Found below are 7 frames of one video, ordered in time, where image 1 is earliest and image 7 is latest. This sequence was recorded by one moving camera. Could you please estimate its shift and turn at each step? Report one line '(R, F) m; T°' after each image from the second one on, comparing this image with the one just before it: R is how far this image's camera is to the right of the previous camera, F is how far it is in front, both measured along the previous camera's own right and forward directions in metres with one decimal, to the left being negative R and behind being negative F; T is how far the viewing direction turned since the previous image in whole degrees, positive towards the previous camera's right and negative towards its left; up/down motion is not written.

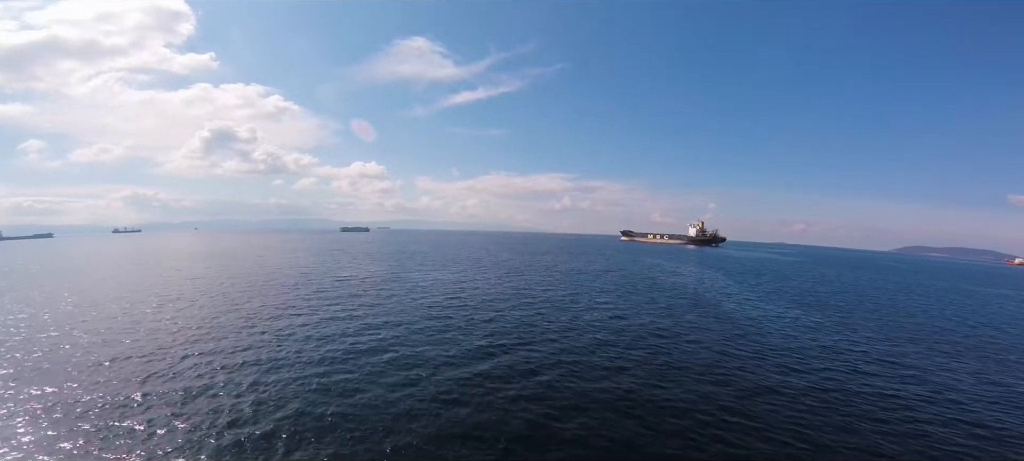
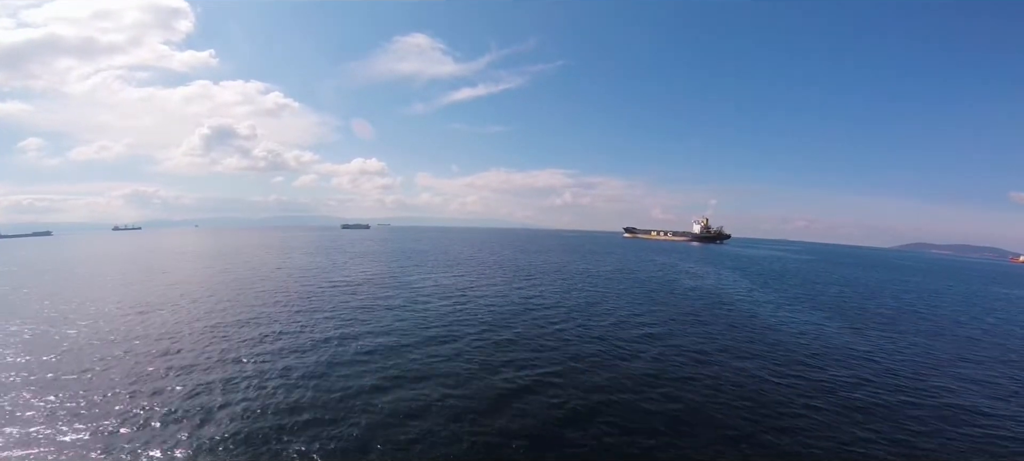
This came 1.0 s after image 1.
(-0.7, +3.4) m; 0°
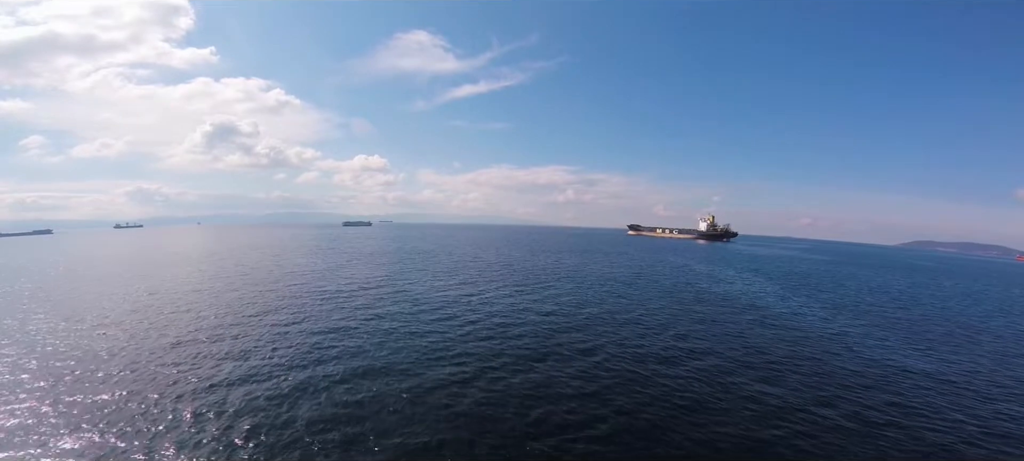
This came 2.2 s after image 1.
(-1.2, +3.4) m; 0°
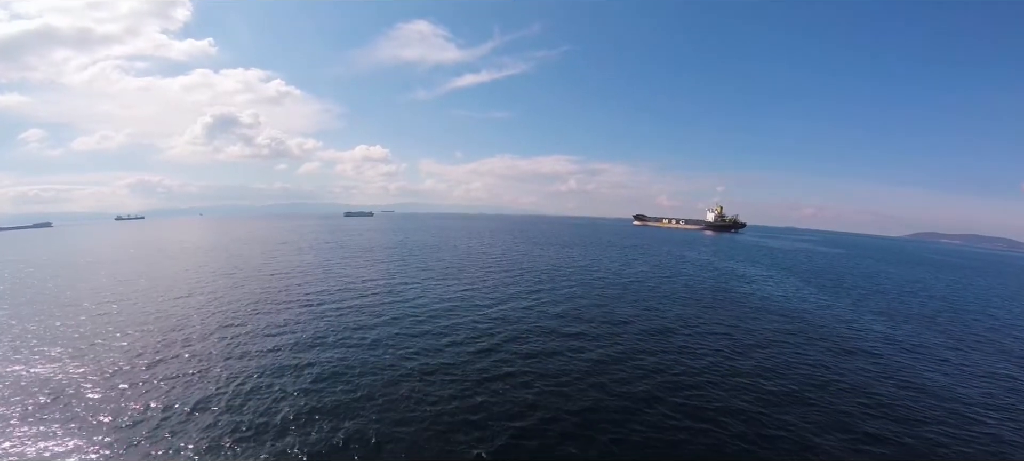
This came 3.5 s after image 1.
(-1.1, +4.3) m; 0°
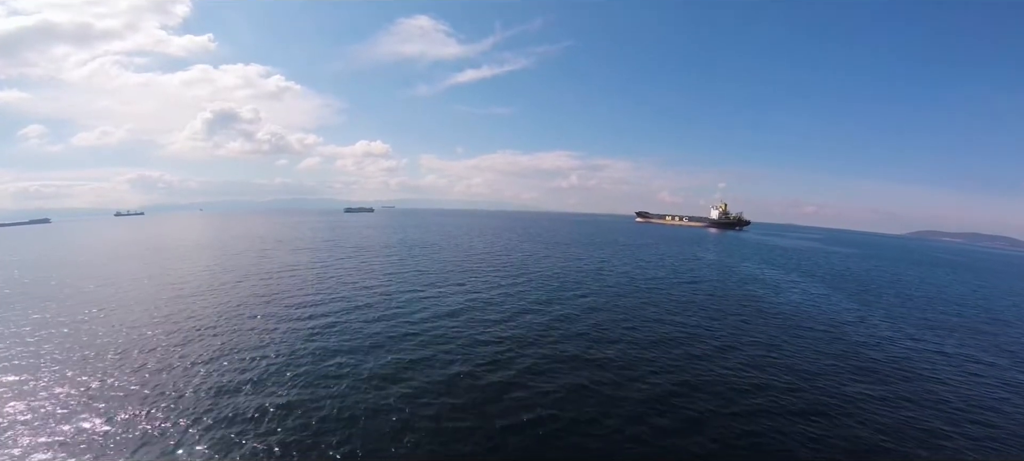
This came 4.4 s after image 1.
(-0.9, +2.8) m; 0°
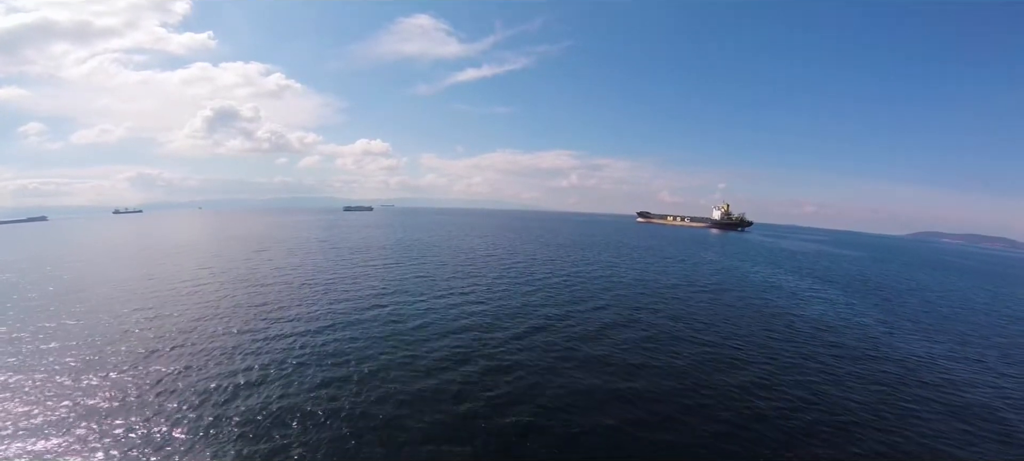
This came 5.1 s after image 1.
(-0.8, +1.8) m; 0°
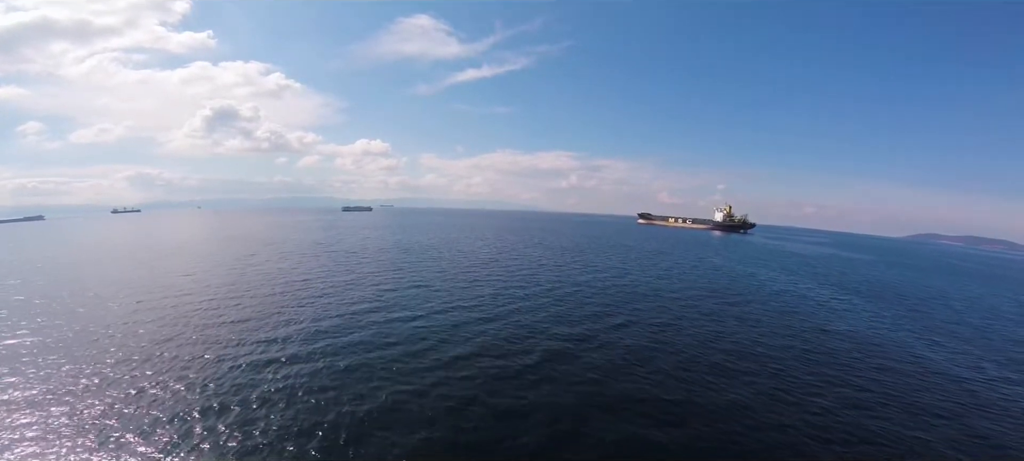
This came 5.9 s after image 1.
(-0.9, +1.5) m; 0°
